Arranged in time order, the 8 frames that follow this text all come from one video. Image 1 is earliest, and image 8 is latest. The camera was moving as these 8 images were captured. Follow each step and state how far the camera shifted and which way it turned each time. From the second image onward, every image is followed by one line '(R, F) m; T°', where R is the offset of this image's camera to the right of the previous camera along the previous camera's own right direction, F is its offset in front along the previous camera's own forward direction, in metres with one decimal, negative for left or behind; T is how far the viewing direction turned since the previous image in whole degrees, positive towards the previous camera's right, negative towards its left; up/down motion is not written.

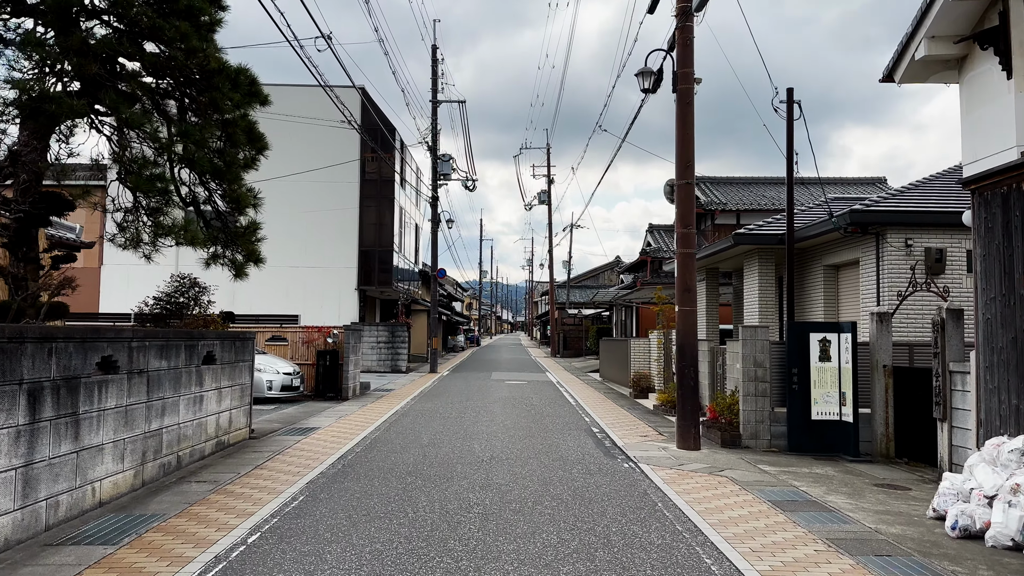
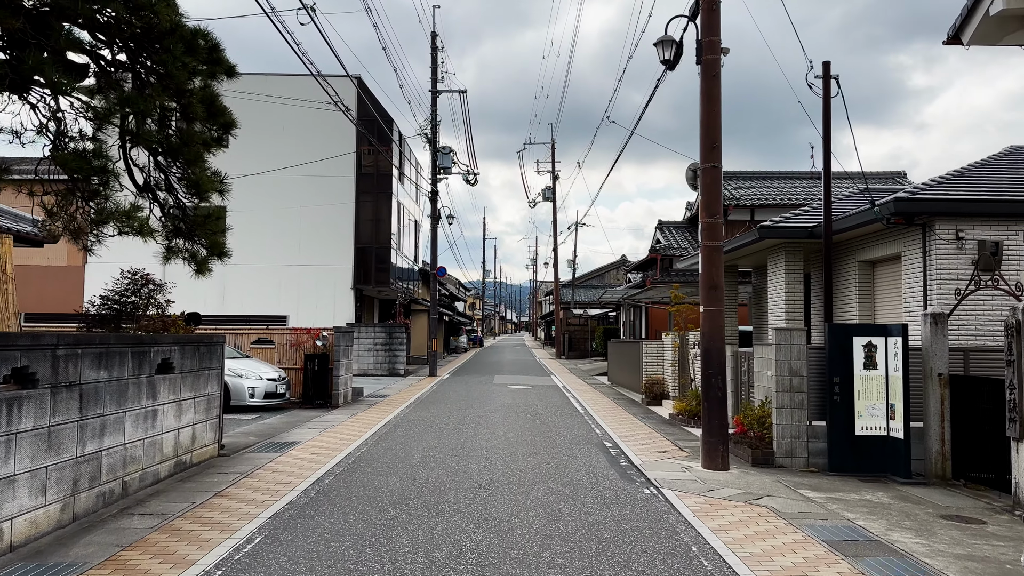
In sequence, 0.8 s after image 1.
(0.0, +1.0) m; 0°
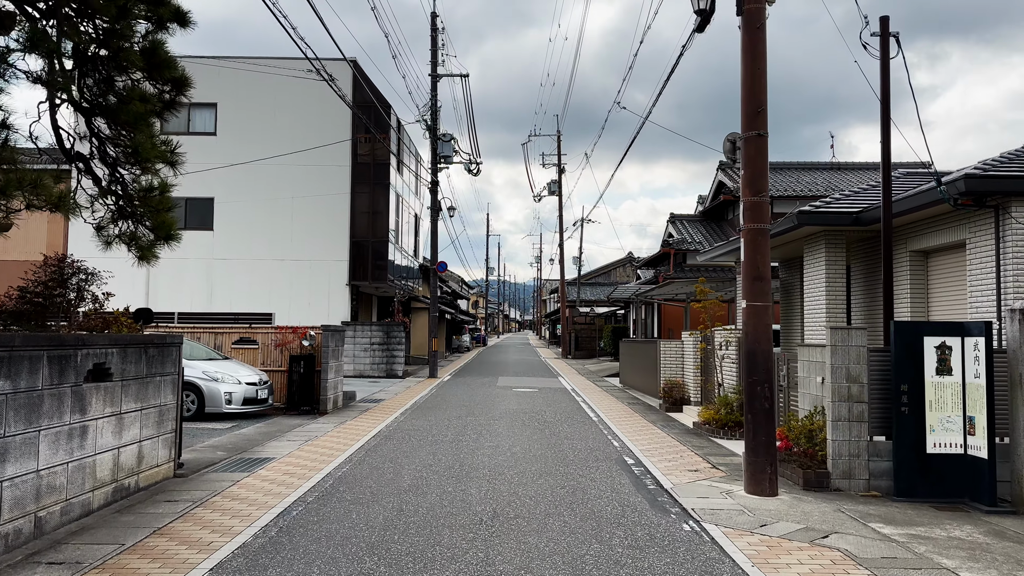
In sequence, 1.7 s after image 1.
(0.0, +1.2) m; 0°
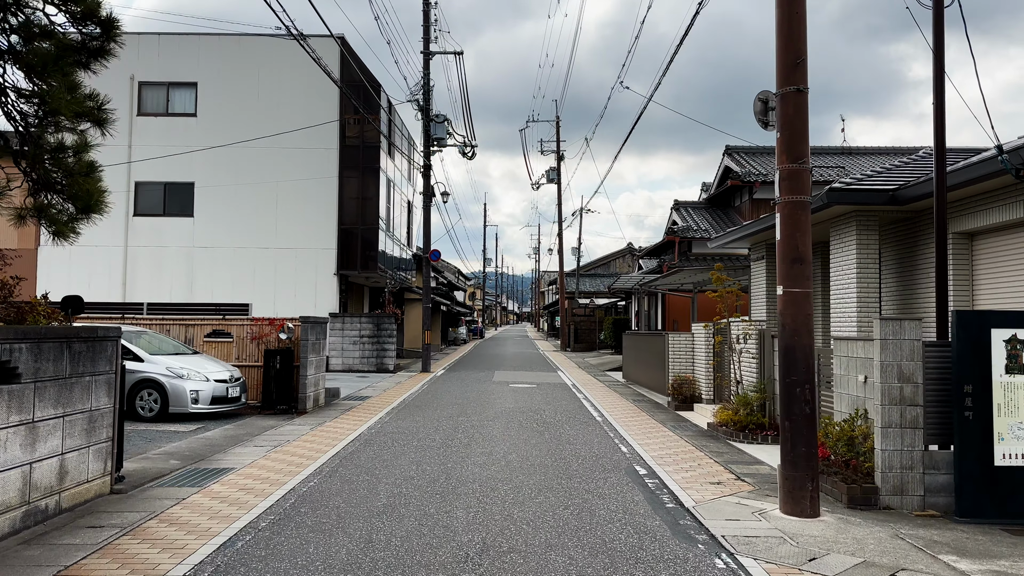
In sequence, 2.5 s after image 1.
(0.0, +1.0) m; 0°
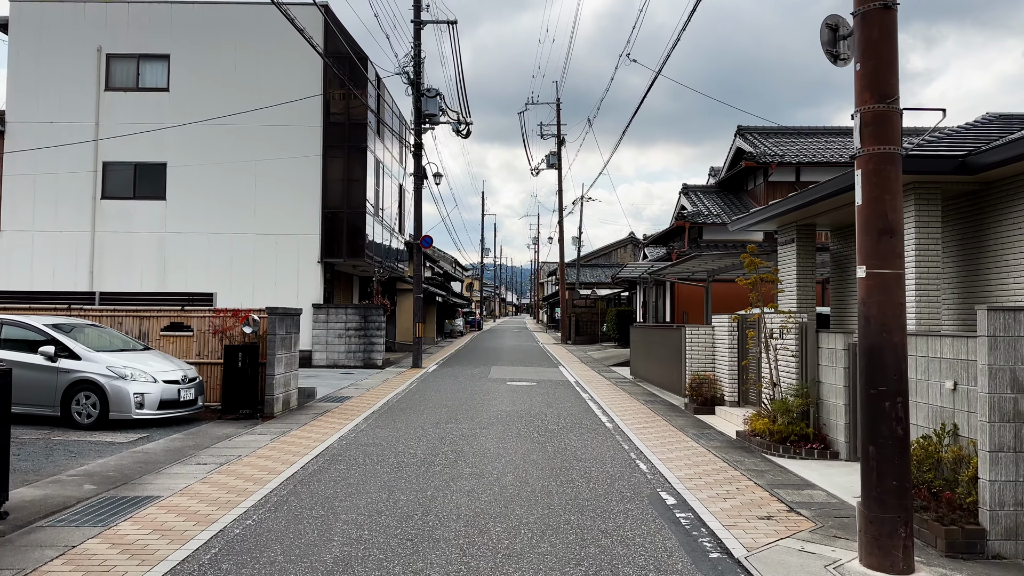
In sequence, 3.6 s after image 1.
(0.0, +1.4) m; 0°
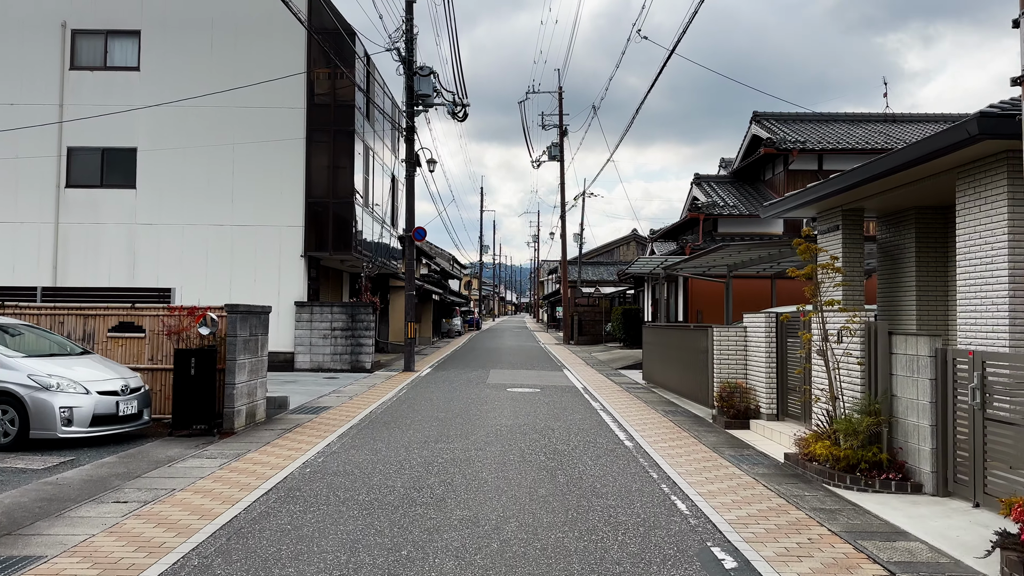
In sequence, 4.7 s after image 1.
(0.0, +1.4) m; 0°
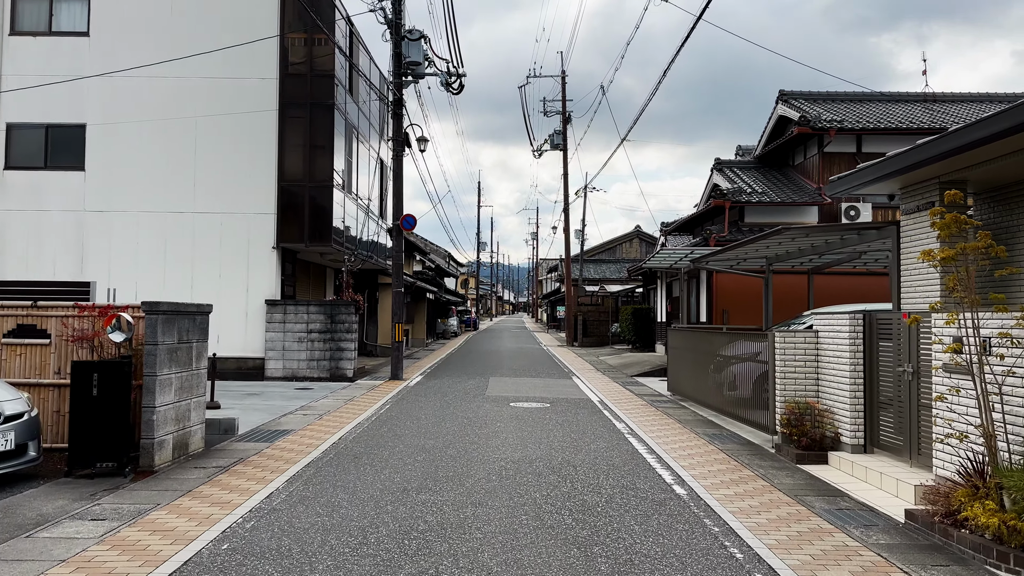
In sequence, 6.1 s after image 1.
(-0.1, +2.0) m; 0°
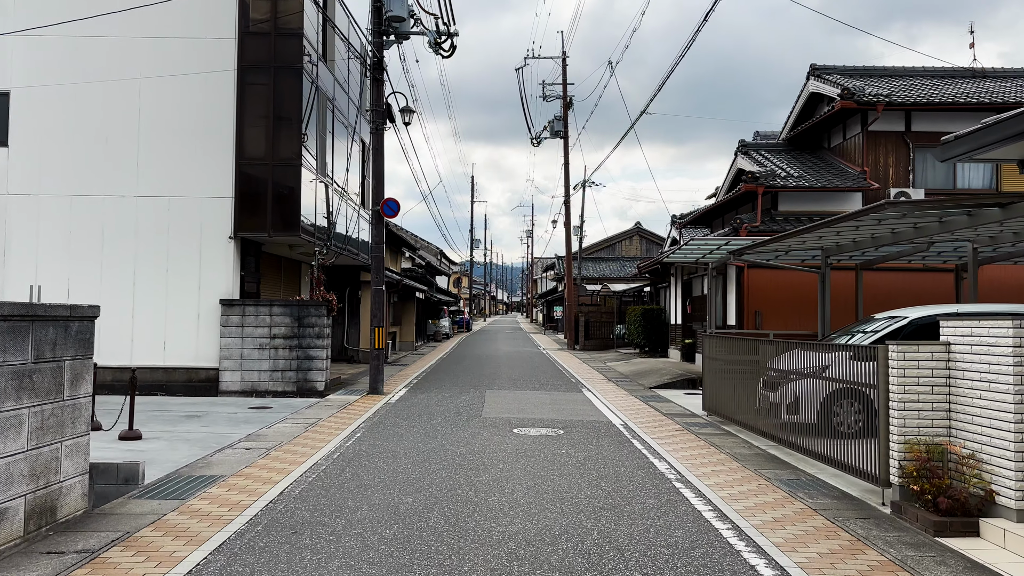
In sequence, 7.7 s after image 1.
(-0.1, +2.1) m; +1°
